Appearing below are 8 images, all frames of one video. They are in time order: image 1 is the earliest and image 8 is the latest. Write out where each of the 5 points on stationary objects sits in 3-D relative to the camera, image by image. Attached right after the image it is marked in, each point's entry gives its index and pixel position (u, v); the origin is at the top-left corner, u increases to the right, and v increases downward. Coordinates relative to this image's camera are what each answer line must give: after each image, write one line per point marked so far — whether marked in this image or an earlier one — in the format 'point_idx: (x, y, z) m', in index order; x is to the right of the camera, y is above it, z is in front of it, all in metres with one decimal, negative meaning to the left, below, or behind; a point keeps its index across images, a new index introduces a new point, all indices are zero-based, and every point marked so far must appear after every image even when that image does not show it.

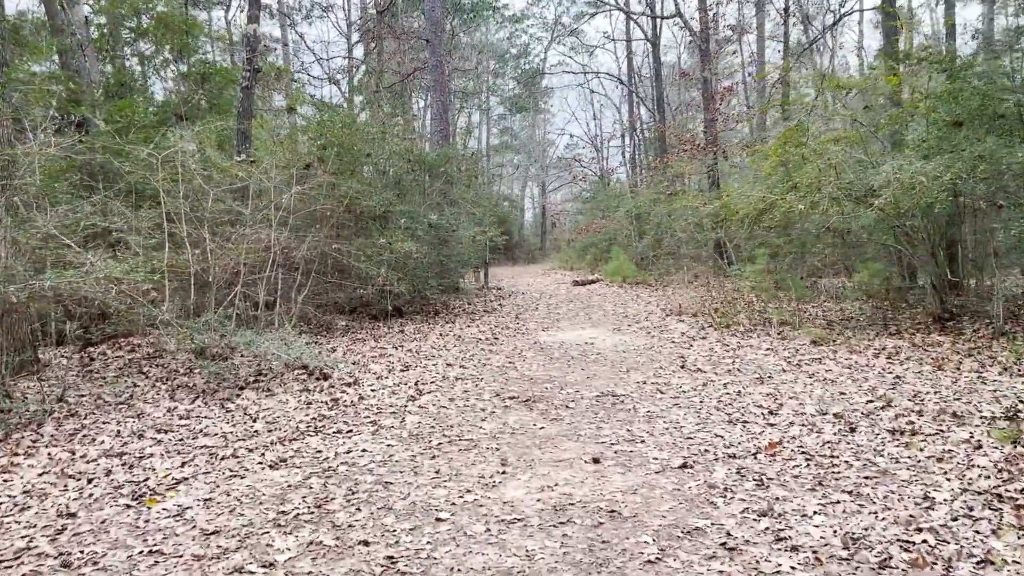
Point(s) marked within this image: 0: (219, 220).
0: (-2.7, +0.6, +7.7) m
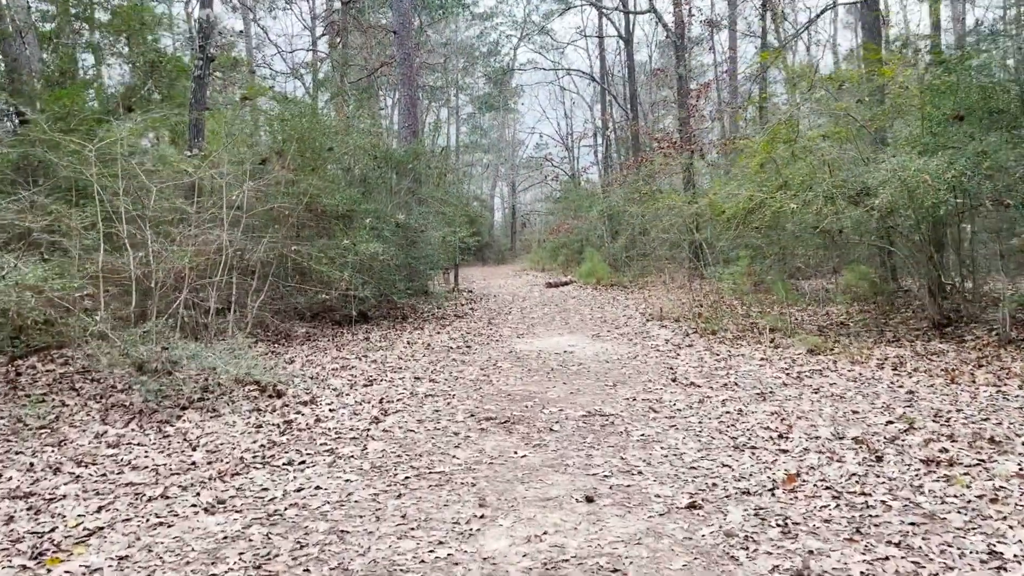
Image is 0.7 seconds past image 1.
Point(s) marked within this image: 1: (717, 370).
0: (-2.9, +0.6, +7.0) m
1: (+1.5, -0.6, +6.1) m
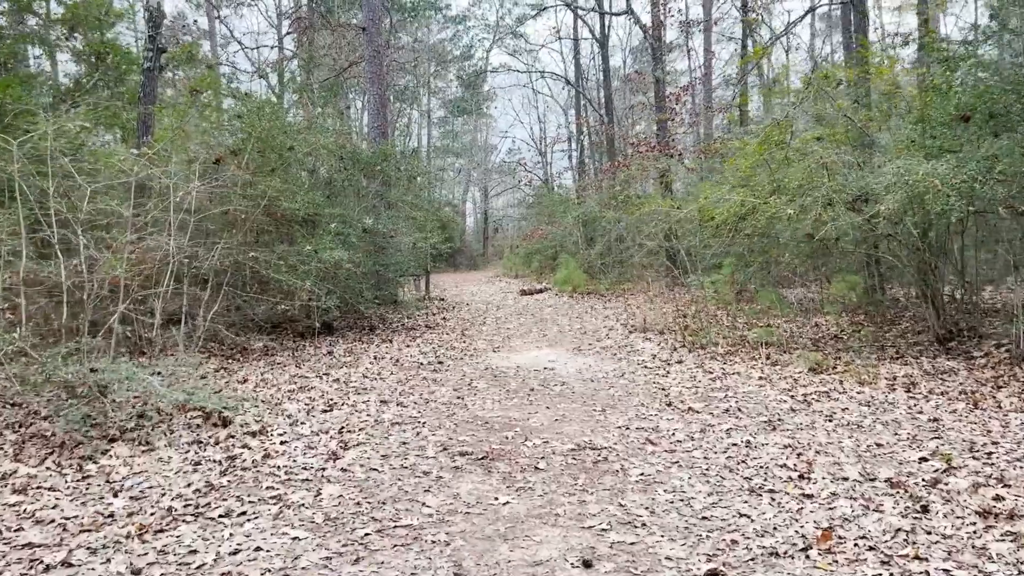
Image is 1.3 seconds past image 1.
0: (-3.1, +0.5, +6.4) m
1: (+1.3, -0.7, +5.5) m
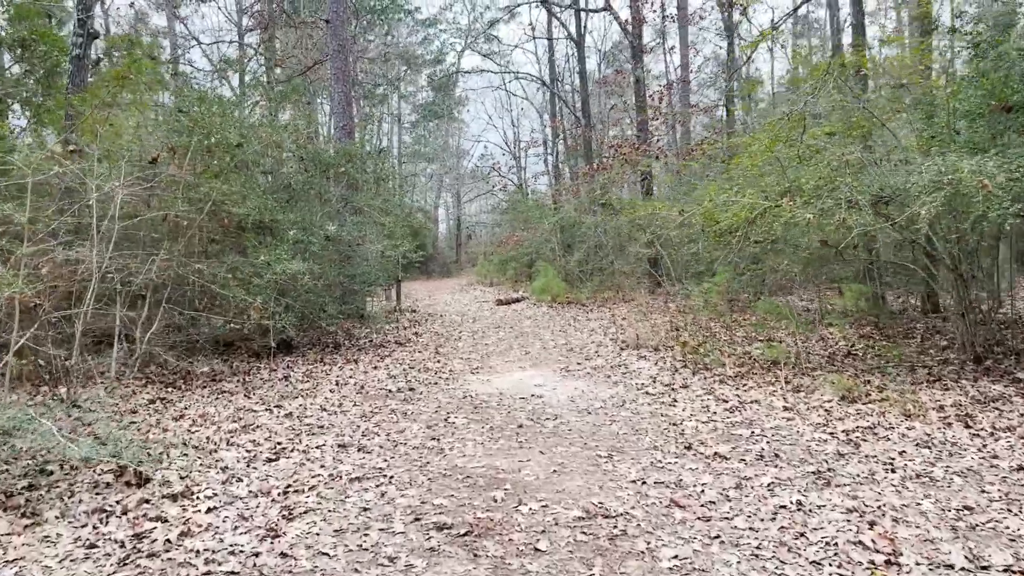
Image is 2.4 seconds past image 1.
0: (-3.2, +0.4, +5.4) m
1: (+1.2, -0.8, +4.7) m
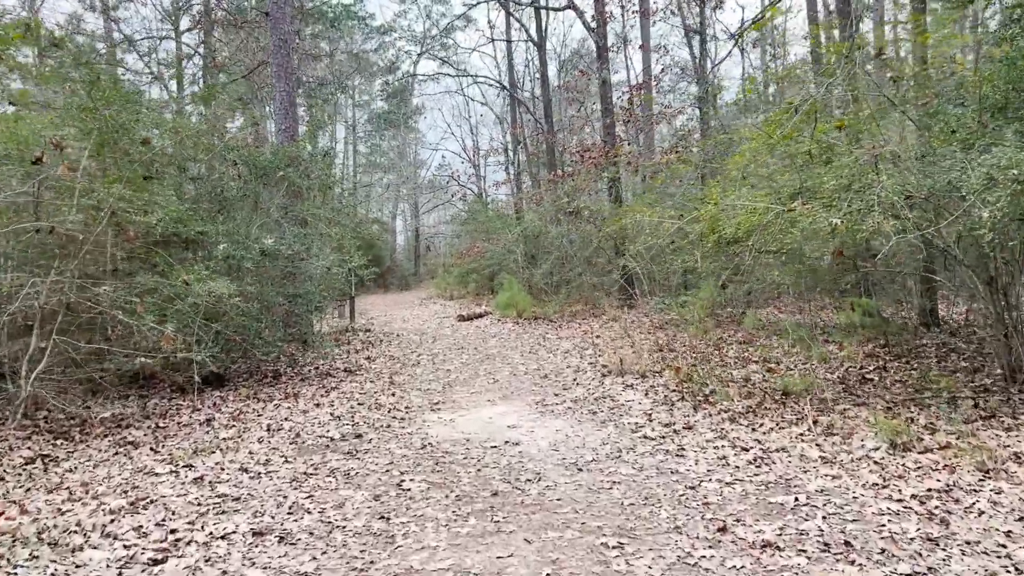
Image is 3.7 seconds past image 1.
0: (-3.4, +0.2, +4.1) m
1: (+1.1, -0.9, +3.6) m
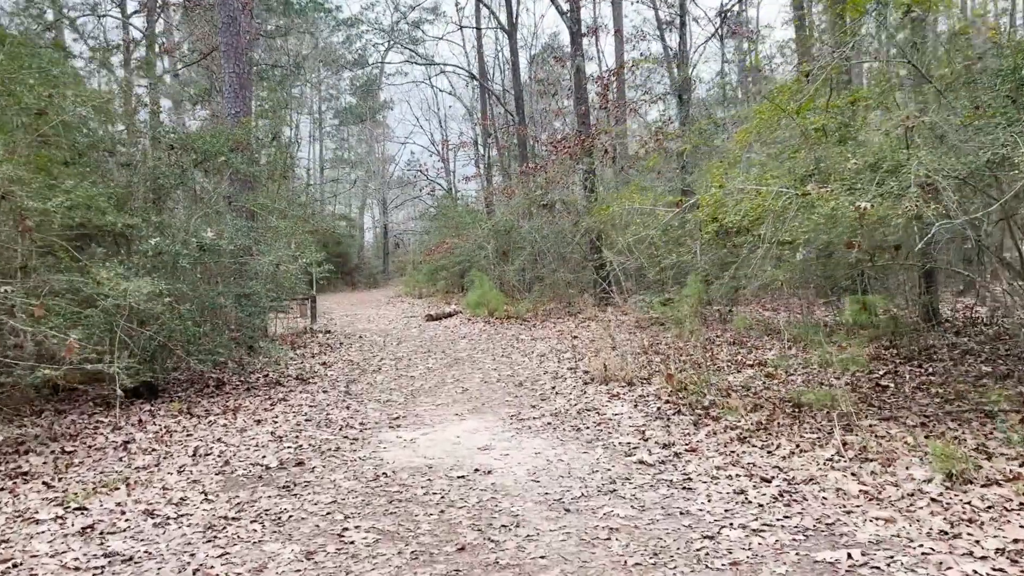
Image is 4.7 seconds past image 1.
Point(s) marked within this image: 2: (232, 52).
0: (-3.5, +0.2, +3.2) m
1: (+1.0, -0.9, +2.9) m
2: (-3.5, +3.0, +10.5) m
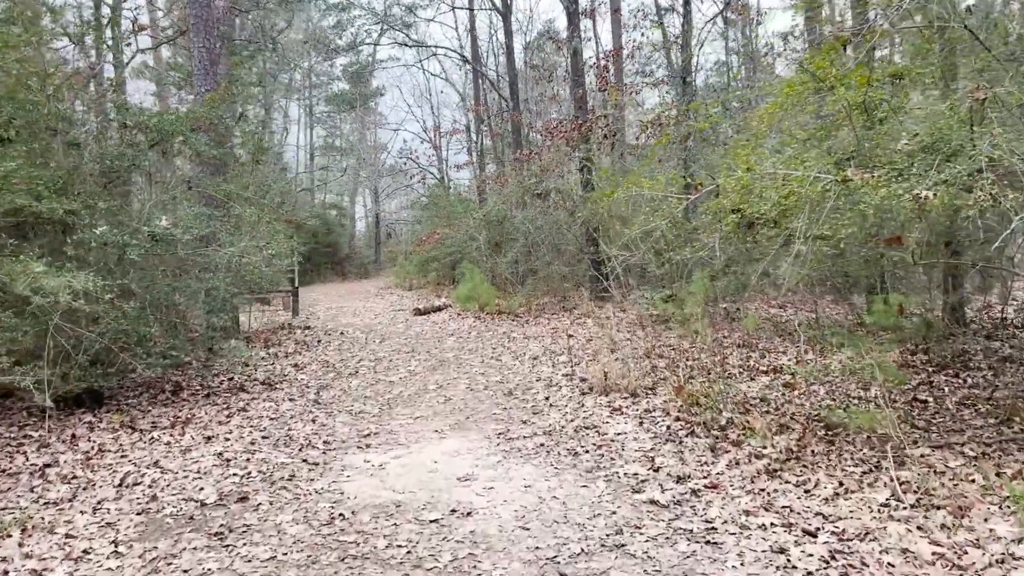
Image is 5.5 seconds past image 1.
0: (-3.6, +0.2, +2.4) m
1: (+1.0, -0.9, +2.1) m
2: (-3.6, +3.1, +9.7) m
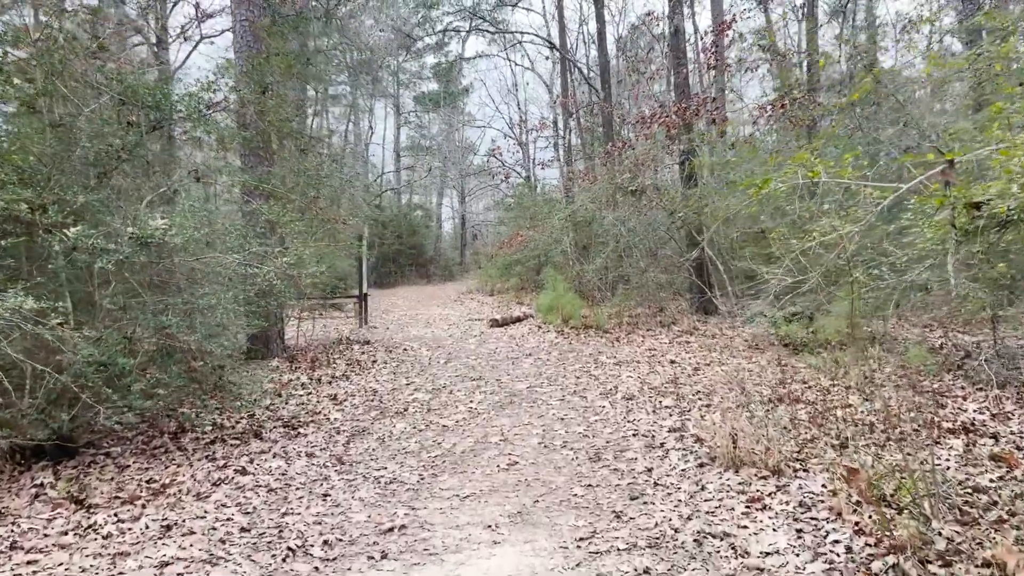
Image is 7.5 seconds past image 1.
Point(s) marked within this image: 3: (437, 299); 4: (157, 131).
0: (-3.4, +0.1, +1.2) m
1: (+1.0, -1.0, +0.4) m
2: (-2.7, +3.0, +8.5) m
3: (-1.8, -0.3, +20.0) m
4: (-2.5, +1.1, +5.7) m
